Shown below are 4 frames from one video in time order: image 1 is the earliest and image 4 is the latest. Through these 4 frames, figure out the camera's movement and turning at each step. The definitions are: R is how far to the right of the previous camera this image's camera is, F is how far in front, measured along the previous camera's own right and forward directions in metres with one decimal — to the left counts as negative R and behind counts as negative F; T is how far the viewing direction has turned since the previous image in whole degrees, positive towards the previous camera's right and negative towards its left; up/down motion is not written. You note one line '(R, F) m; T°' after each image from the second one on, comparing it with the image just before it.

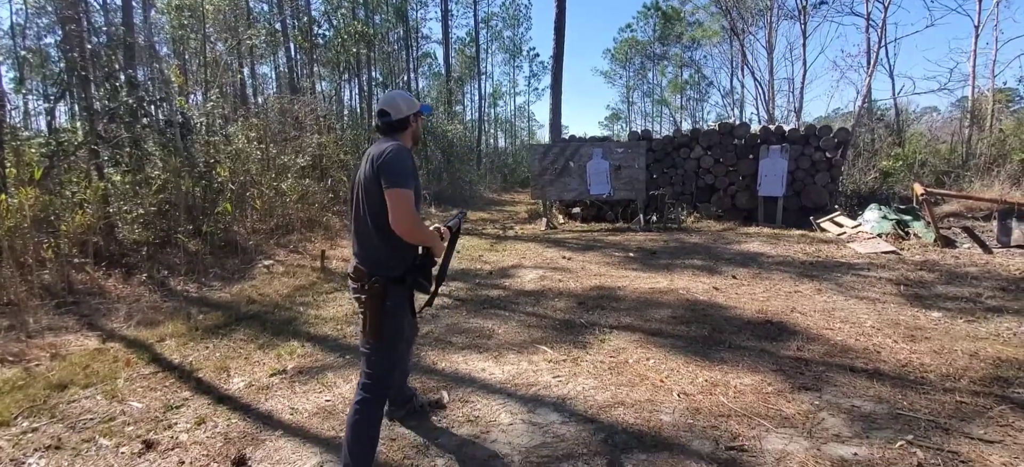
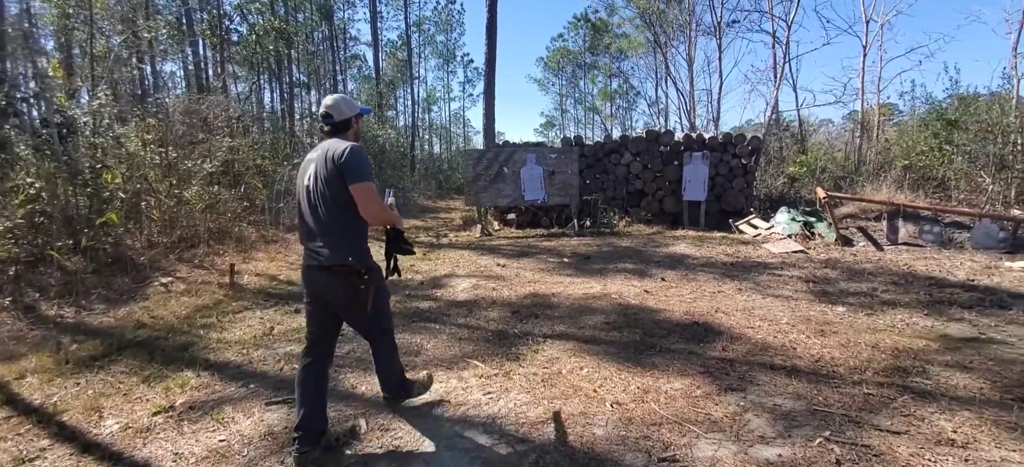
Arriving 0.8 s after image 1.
(0.0, +0.1) m; +7°
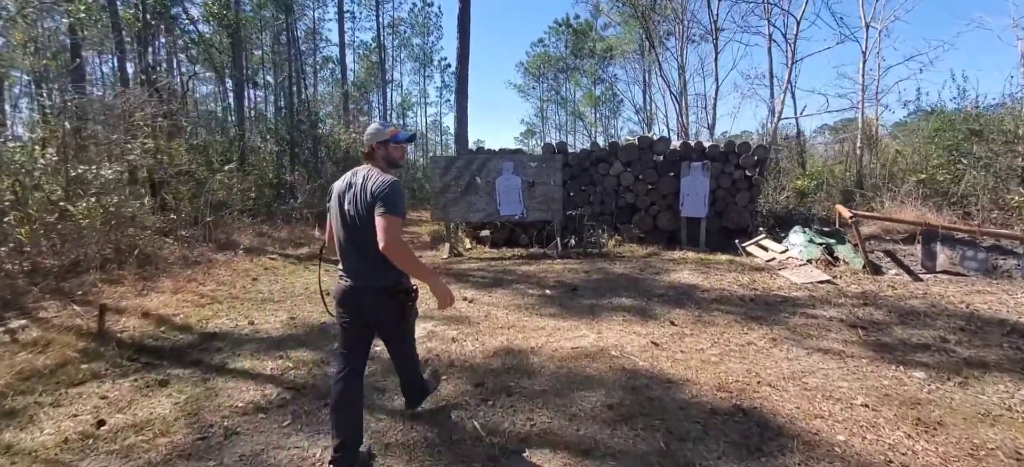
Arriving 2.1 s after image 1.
(+0.1, +1.3) m; +2°
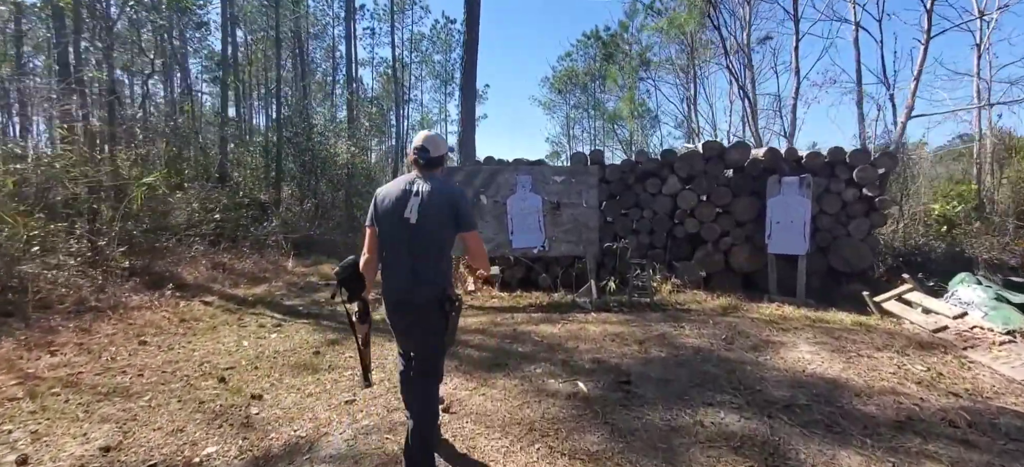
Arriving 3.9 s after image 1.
(+0.1, +2.3) m; -3°
